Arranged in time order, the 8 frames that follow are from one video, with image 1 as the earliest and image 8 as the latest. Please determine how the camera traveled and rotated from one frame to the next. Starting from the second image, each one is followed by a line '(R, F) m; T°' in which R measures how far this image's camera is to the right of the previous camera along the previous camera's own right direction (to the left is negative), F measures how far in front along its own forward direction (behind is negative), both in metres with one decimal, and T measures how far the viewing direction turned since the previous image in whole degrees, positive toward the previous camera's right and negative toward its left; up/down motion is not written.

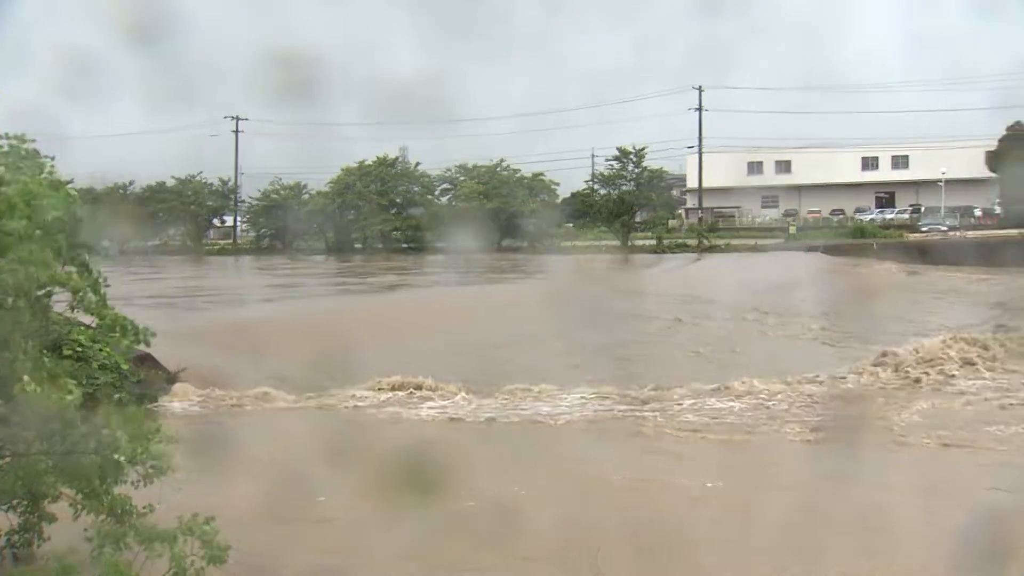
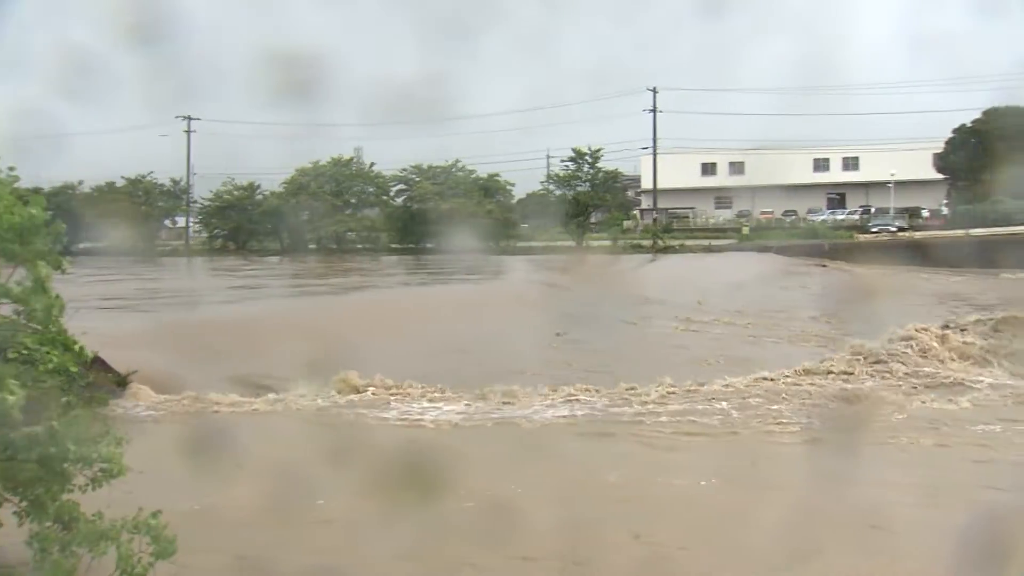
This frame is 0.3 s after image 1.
(-0.2, +1.4) m; -22°
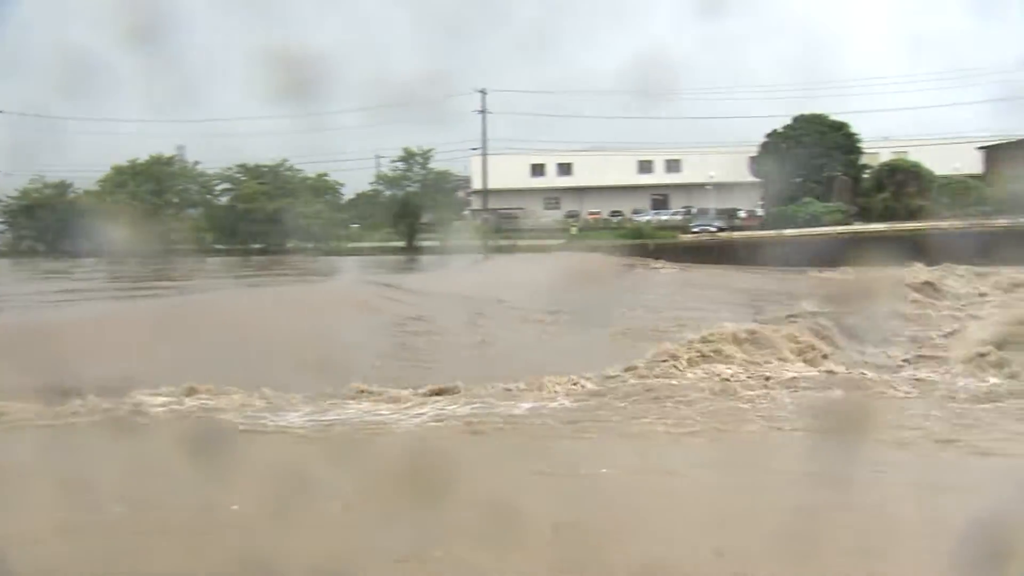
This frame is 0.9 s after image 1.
(-0.1, 0.0) m; +10°
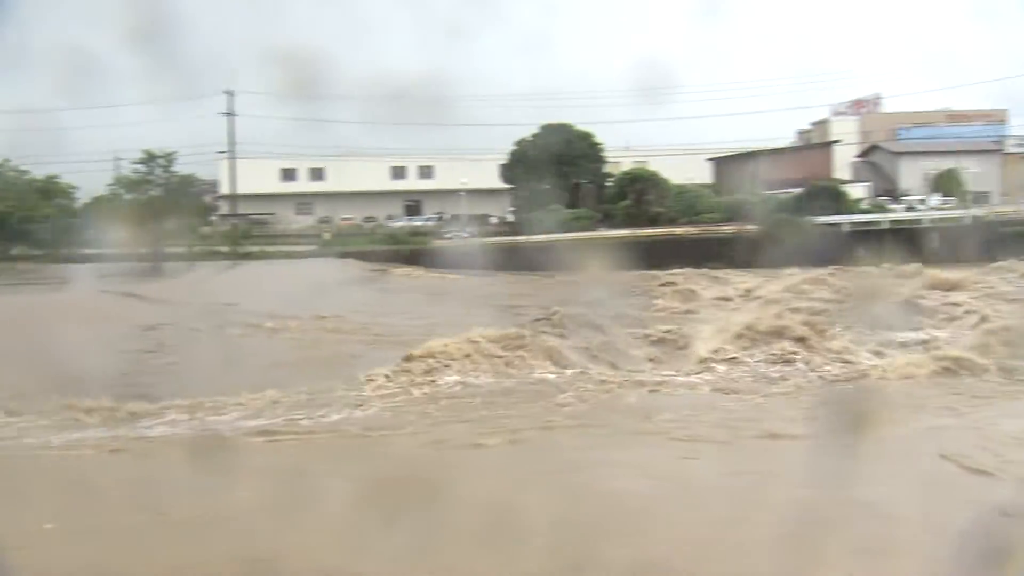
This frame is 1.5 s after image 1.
(-0.1, 0.0) m; +15°
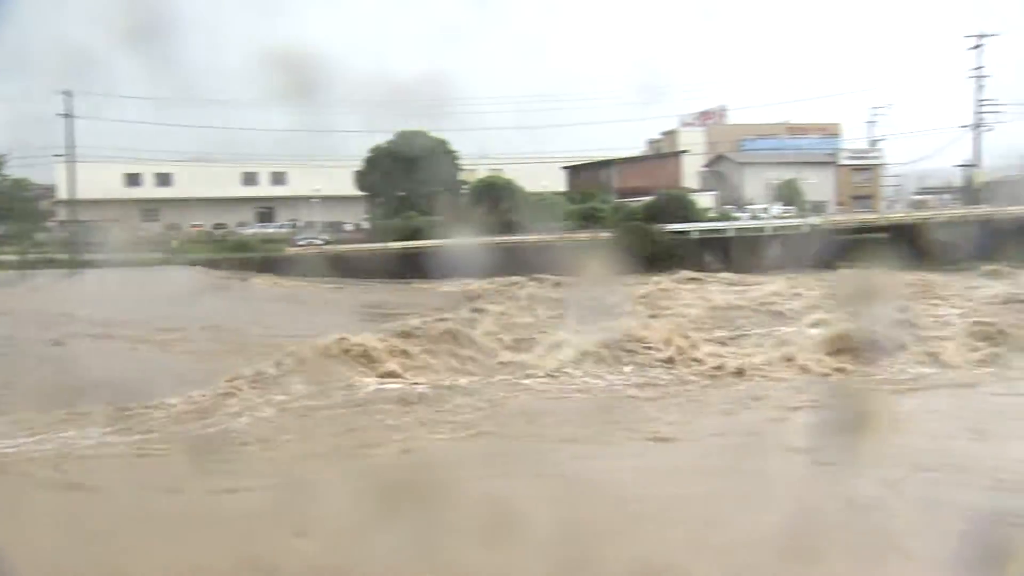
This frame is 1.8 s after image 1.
(+0.2, 0.0) m; -7°
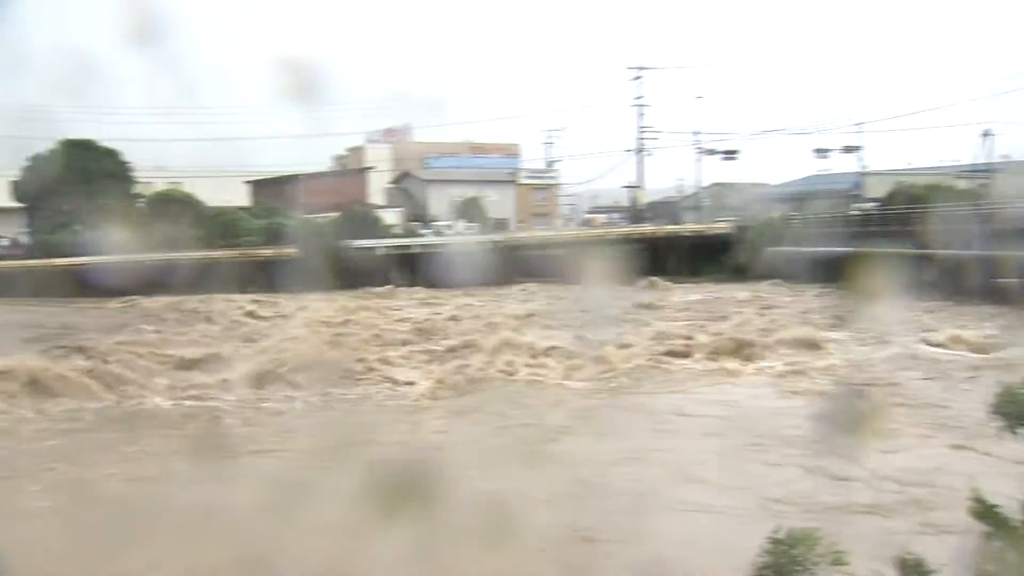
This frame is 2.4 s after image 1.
(-0.1, 0.0) m; +6°
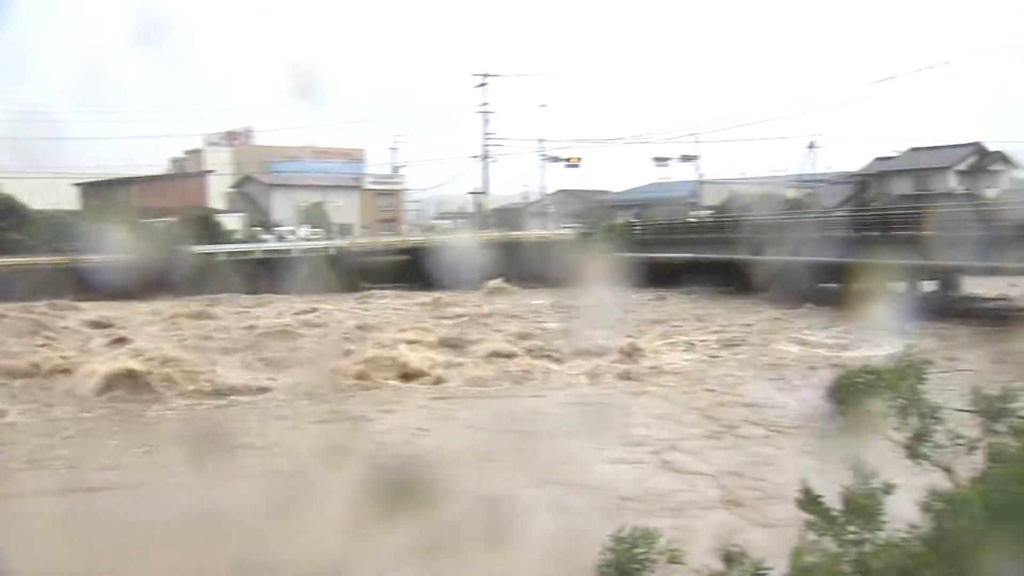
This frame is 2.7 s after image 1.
(+0.1, 0.0) m; -4°
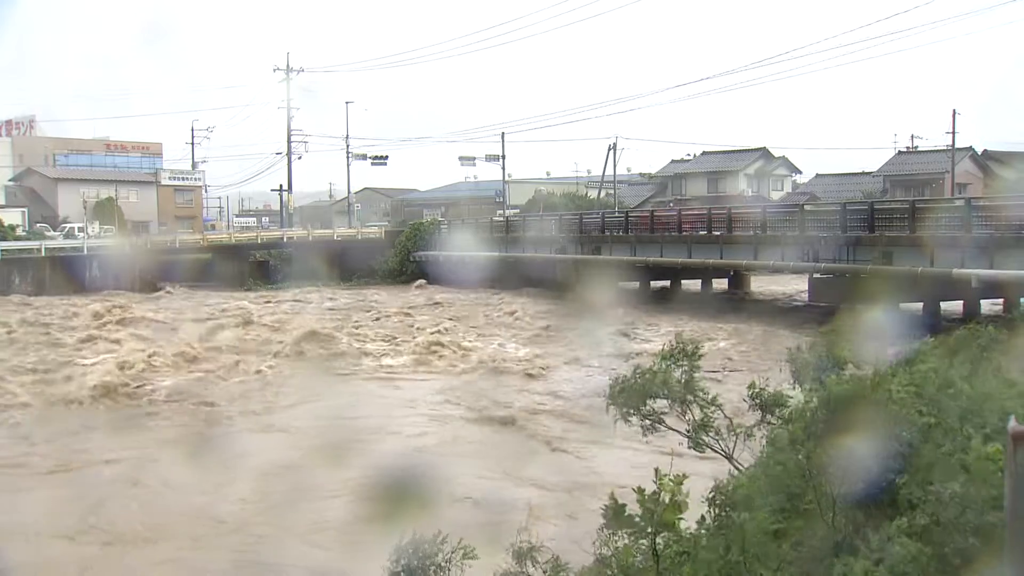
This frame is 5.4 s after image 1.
(-0.3, -0.3) m; +11°
